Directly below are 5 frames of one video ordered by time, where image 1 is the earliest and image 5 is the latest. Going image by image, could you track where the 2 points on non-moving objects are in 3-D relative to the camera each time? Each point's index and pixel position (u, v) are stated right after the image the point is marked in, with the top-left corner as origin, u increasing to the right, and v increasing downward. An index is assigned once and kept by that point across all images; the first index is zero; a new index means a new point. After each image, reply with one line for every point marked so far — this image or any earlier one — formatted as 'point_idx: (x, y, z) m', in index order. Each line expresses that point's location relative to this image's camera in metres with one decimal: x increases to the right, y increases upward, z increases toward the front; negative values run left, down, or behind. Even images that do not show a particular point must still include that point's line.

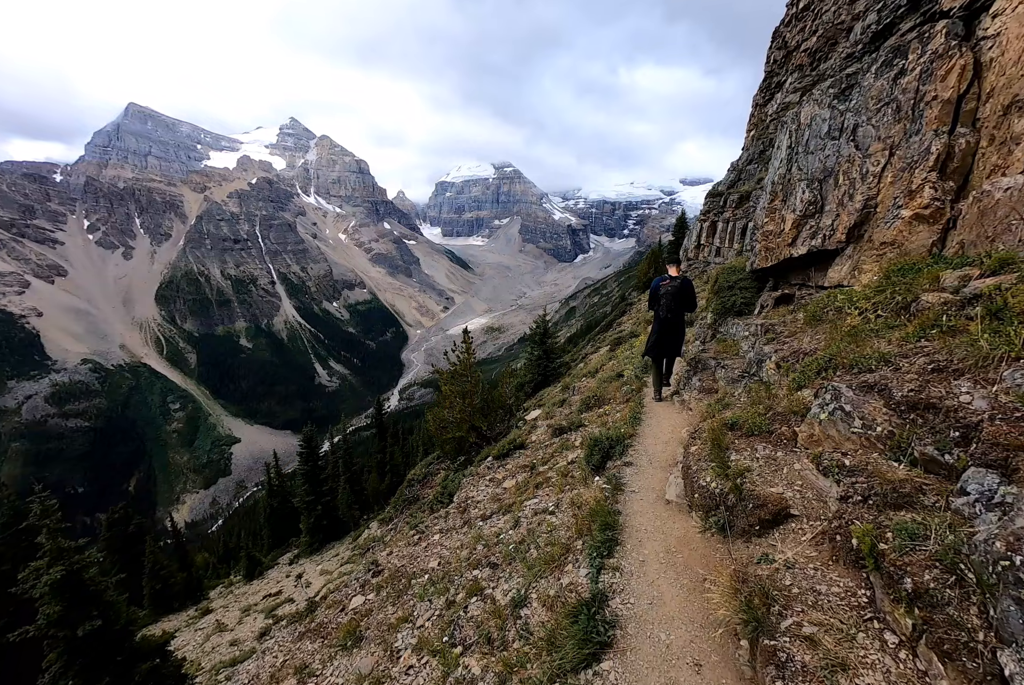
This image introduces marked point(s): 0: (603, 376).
0: (+4.0, -1.7, +20.0) m
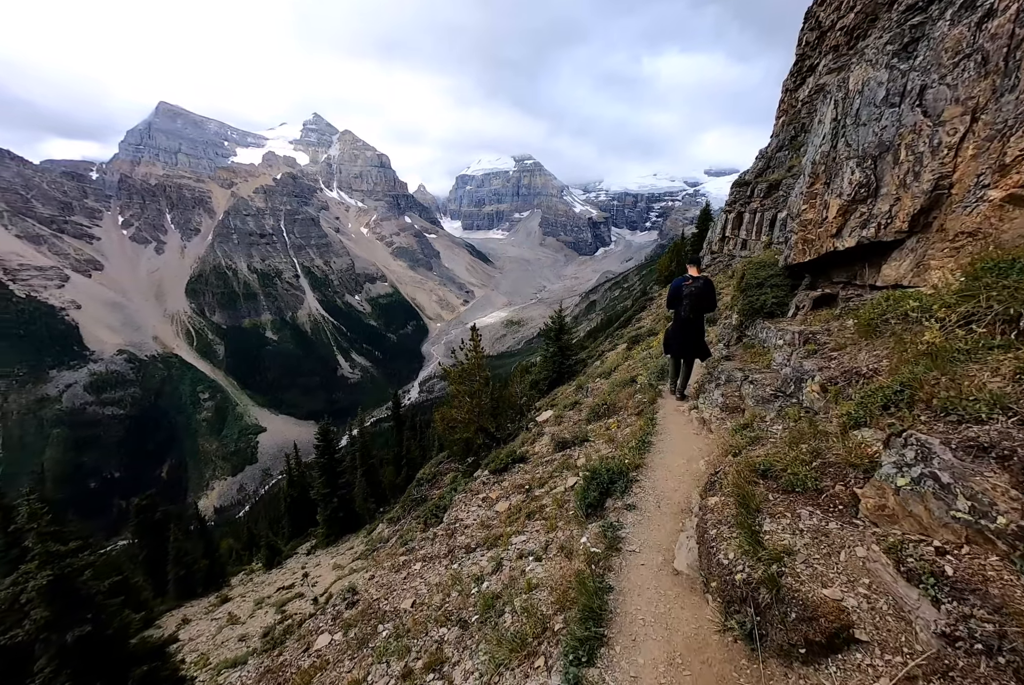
0: (+4.3, -1.7, +18.7) m
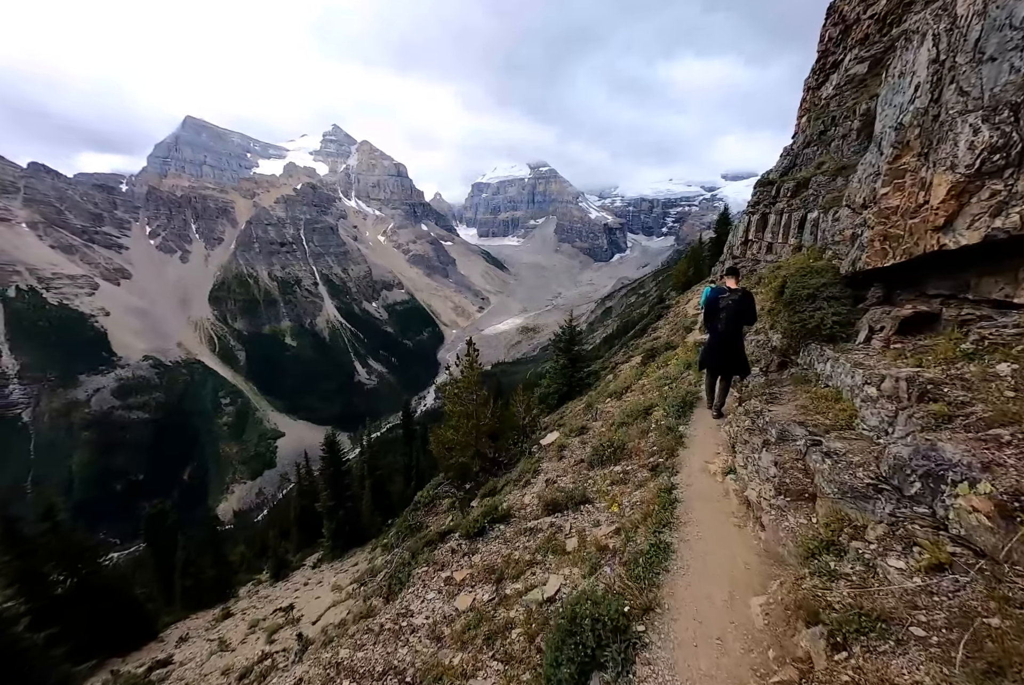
0: (+4.1, -2.4, +16.3) m
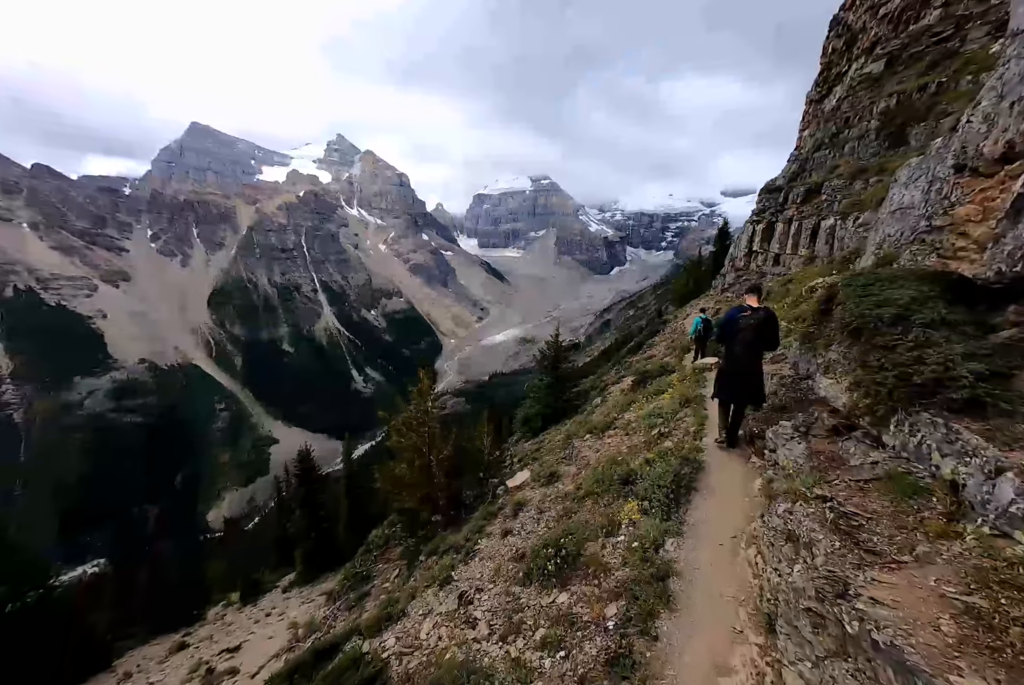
0: (+2.6, -3.1, +12.7) m
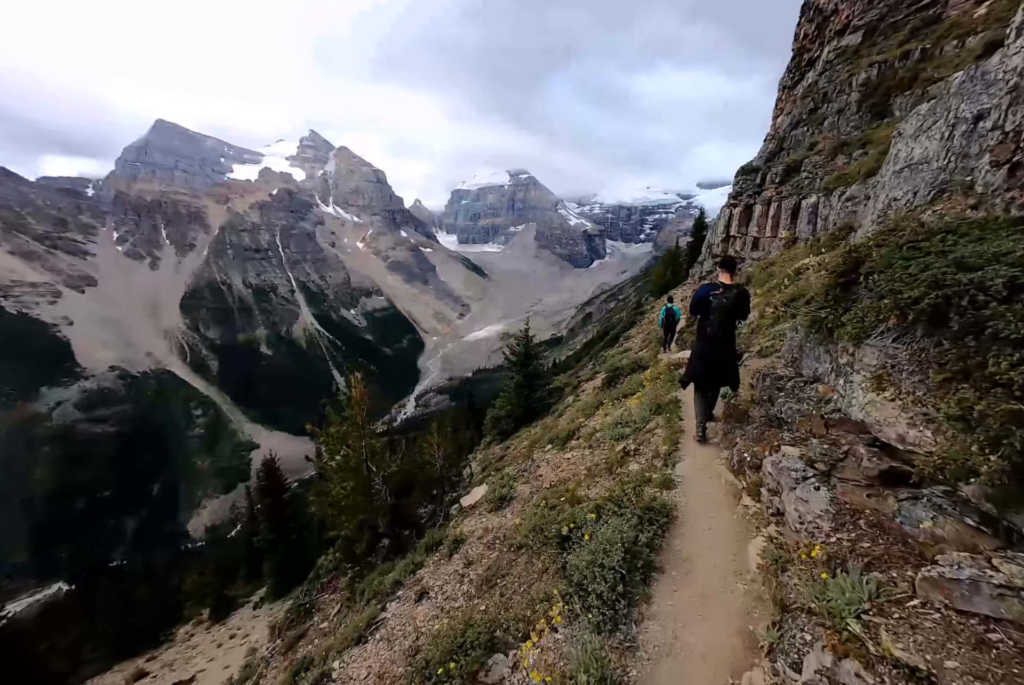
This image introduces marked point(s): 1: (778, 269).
0: (+1.2, -3.0, +10.5) m
1: (+9.8, +2.7, +16.7) m
